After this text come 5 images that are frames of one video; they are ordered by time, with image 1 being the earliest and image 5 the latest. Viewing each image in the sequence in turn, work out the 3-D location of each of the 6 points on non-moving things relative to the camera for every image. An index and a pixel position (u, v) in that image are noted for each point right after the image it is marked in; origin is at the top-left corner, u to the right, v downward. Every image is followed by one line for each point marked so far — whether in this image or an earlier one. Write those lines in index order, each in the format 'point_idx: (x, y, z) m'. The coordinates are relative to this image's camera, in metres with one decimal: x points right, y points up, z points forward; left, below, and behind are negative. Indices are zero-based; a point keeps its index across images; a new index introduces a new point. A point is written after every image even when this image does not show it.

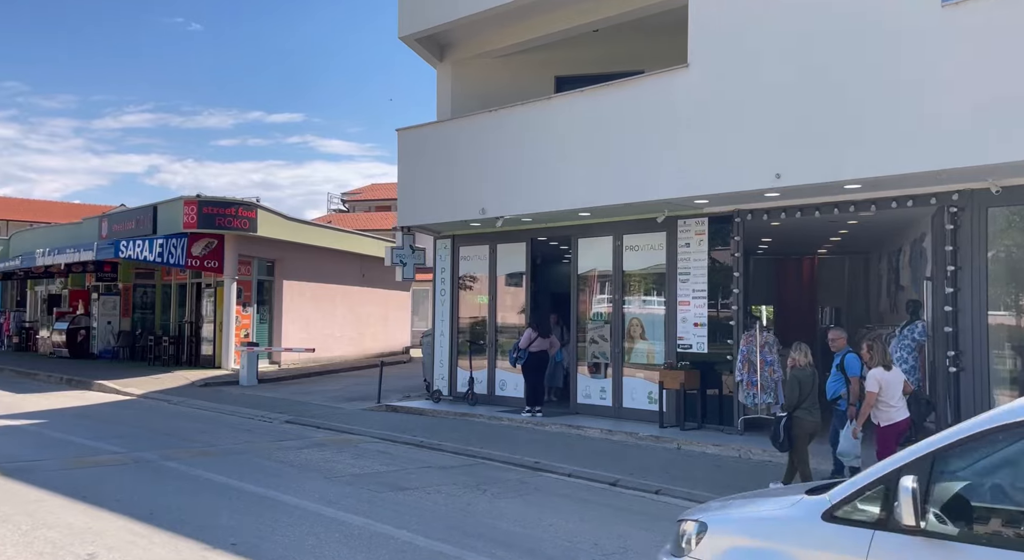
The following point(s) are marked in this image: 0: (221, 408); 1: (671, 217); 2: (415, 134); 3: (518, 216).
0: (-5.8, -2.6, +15.3) m
1: (+2.3, +0.9, +11.0) m
2: (-1.7, +2.6, +13.4) m
3: (+0.1, +1.0, +12.1) m
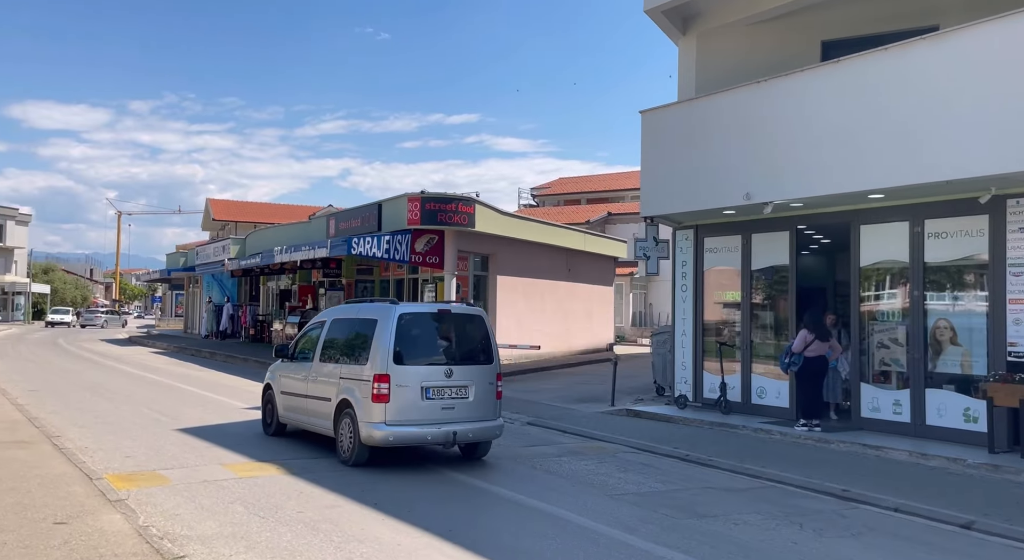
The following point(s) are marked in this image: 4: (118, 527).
0: (-1.1, -2.5, +15.3) m
1: (+5.8, +1.0, +9.1) m
2: (+2.4, +2.7, +12.4) m
3: (+3.9, +1.1, +10.7) m
4: (-3.1, -2.0, +6.1) m
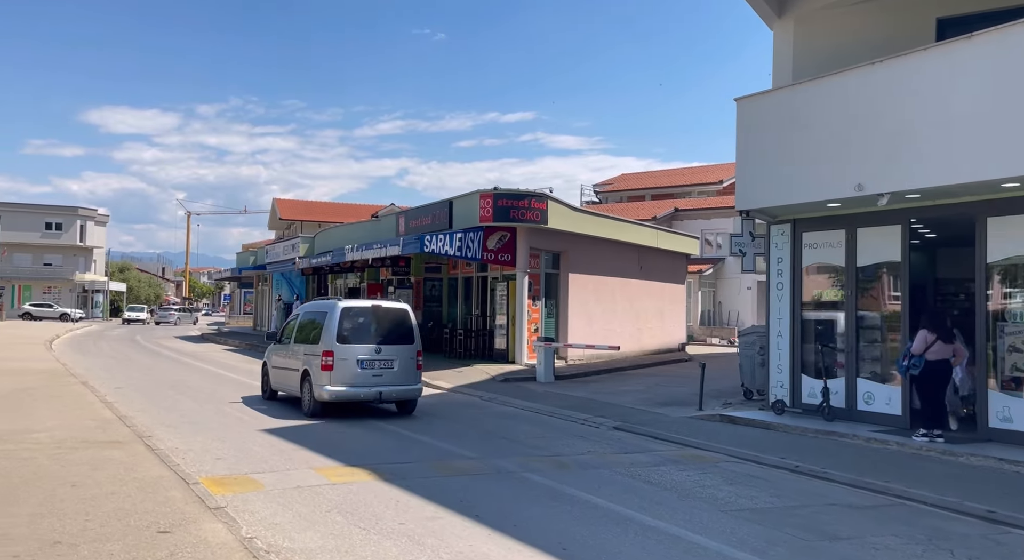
0: (+0.5, -2.5, +14.9) m
1: (+6.9, +1.0, +8.2) m
2: (+3.8, +2.7, +11.7) m
3: (+5.1, +1.1, +9.9) m
4: (-2.2, -2.0, +5.9) m
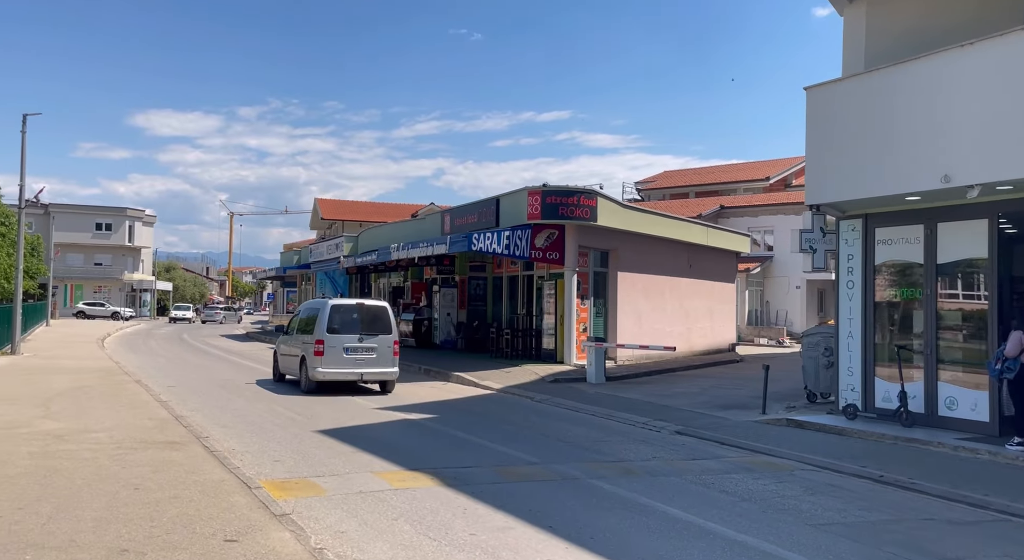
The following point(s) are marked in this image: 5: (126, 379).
0: (+1.5, -2.5, +14.5) m
1: (+7.6, +1.0, +7.5) m
2: (+4.7, +2.7, +11.1) m
3: (+5.9, +1.1, +9.3) m
4: (-1.6, -2.0, +5.6) m
5: (-9.0, -2.3, +17.9) m
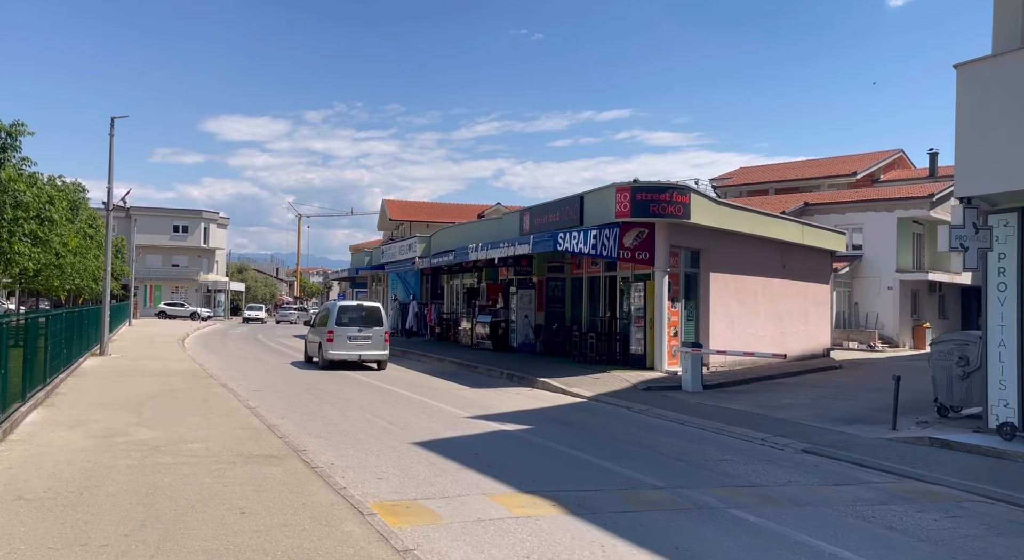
0: (+3.3, -2.5, +13.5) m
1: (+8.8, +1.0, +6.1) m
2: (+6.1, +2.7, +9.9) m
3: (+7.3, +1.1, +8.0) m
4: (-0.6, -2.0, +4.9) m
5: (-7.0, -2.4, +17.8) m
